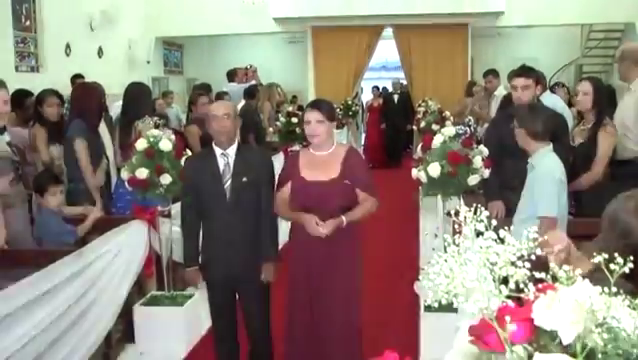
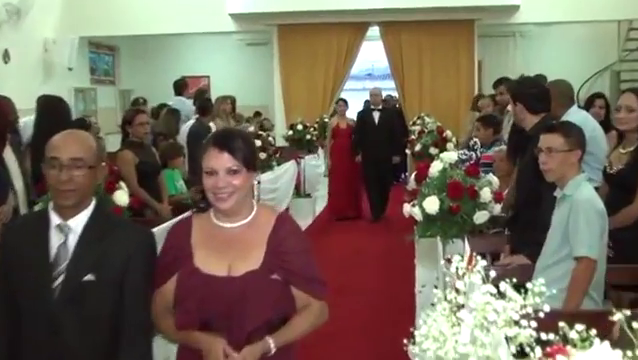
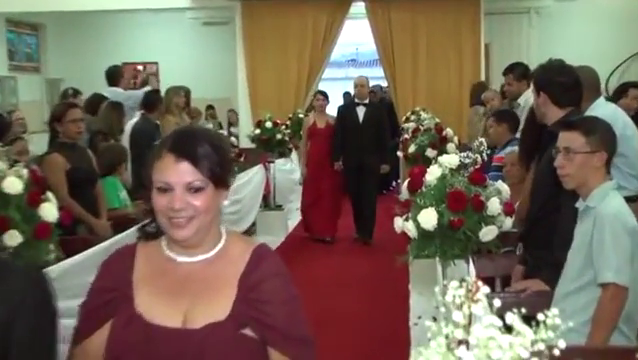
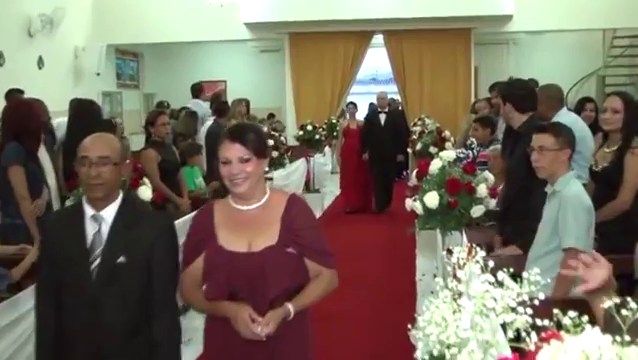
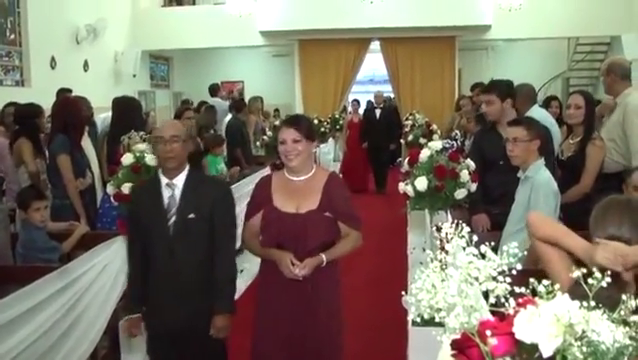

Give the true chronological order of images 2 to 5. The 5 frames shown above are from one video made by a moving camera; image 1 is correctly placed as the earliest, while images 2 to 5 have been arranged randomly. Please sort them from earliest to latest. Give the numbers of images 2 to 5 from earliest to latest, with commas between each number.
5, 4, 2, 3
